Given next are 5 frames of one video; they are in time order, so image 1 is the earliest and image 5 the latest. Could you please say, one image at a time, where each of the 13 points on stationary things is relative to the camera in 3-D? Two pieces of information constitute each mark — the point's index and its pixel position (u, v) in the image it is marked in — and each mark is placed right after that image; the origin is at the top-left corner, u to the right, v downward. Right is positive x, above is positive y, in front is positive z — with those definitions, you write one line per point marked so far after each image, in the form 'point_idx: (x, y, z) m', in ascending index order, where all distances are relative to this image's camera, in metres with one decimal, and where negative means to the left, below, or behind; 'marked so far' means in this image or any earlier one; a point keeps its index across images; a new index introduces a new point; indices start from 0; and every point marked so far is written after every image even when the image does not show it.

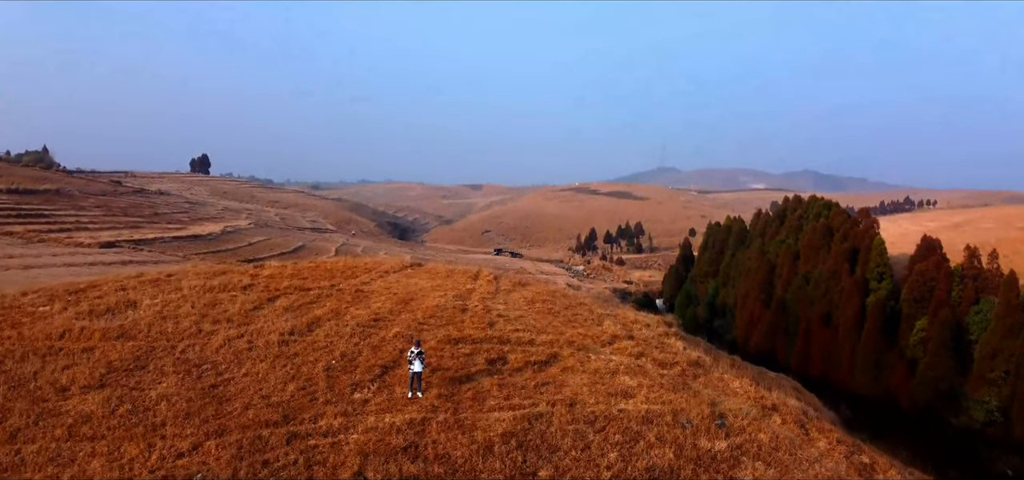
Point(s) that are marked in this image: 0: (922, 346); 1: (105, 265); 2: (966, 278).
0: (+11.2, -2.9, +18.0) m
1: (-10.8, -0.7, +17.3) m
2: (+12.3, -1.0, +17.9) m
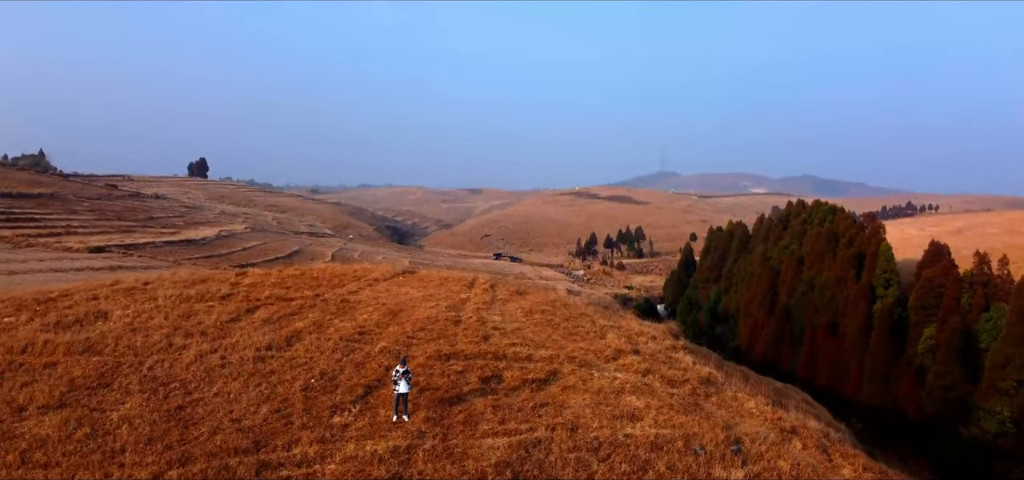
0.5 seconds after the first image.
0: (+11.2, -3.1, +17.5) m
1: (-10.8, -0.8, +16.8) m
2: (+12.3, -1.2, +17.4) m
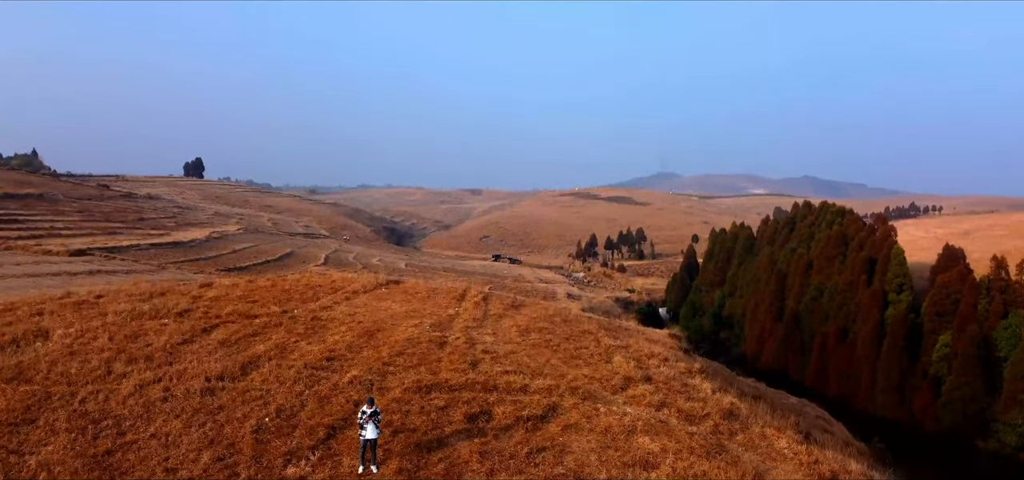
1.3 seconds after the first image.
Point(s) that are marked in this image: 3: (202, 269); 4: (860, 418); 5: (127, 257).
0: (+11.1, -3.2, +16.7) m
1: (-10.9, -0.9, +16.0) m
2: (+12.2, -1.3, +16.6) m
3: (-9.0, -0.8, +19.1) m
4: (+9.9, -5.0, +18.7) m
5: (-11.7, -0.5, +19.9) m
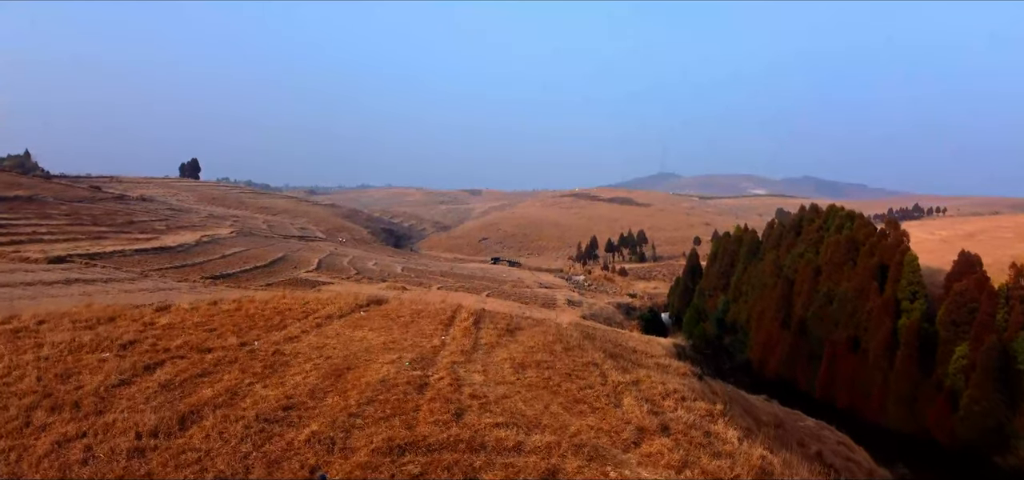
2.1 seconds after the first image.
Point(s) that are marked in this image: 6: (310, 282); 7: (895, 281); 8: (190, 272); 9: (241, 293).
0: (+11.1, -3.3, +15.9) m
1: (-10.9, -1.0, +15.2) m
2: (+12.1, -1.4, +15.8) m
3: (-9.1, -1.0, +18.3) m
4: (+9.8, -5.2, +17.9) m
5: (-11.7, -0.7, +19.1) m
6: (-6.2, -1.3, +20.0) m
7: (+10.9, -1.2, +18.6) m
8: (-9.4, -0.9, +19.2) m
9: (-6.9, -1.4, +16.6) m
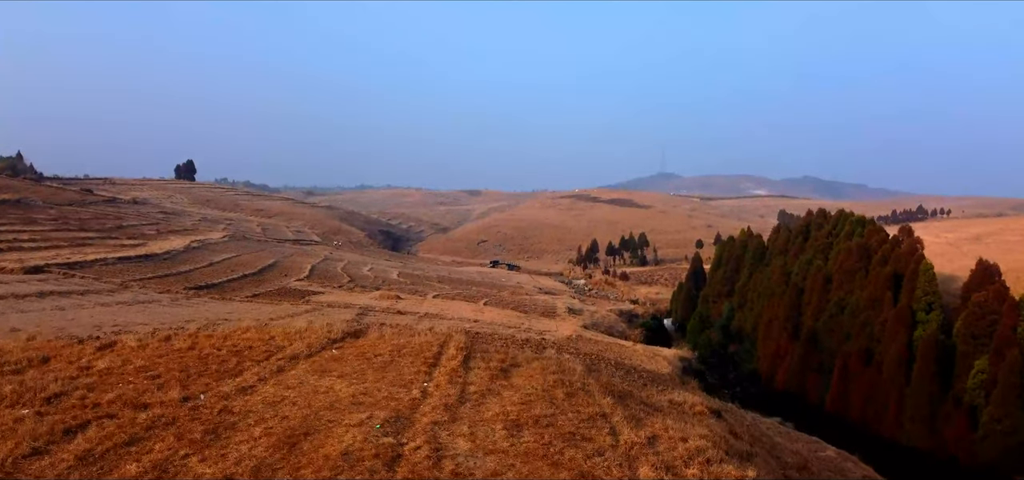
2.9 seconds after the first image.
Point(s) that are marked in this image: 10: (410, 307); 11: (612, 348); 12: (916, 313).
0: (+11.0, -3.6, +15.1) m
1: (-11.0, -1.3, +14.4) m
2: (+12.1, -1.7, +15.0) m
3: (-9.1, -1.3, +17.5) m
4: (+9.8, -5.4, +17.1) m
5: (-11.8, -0.9, +18.3) m
6: (-6.2, -1.5, +19.1) m
7: (+10.8, -1.4, +17.8) m
8: (-9.5, -1.2, +18.3) m
9: (-7.0, -1.6, +15.8) m
10: (-3.0, -2.0, +19.3) m
11: (+2.4, -2.6, +15.8) m
12: (+10.8, -2.0, +17.4) m
